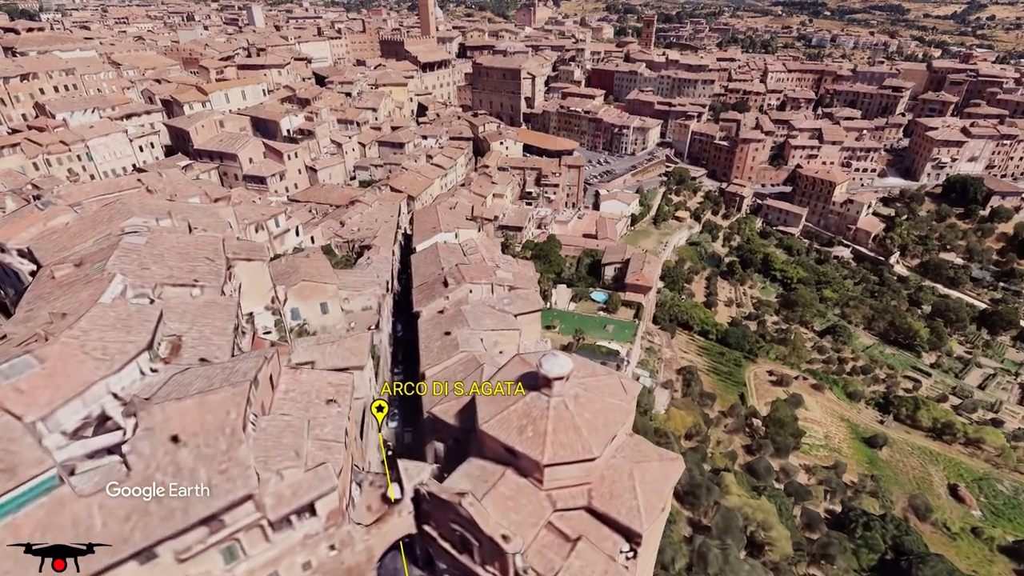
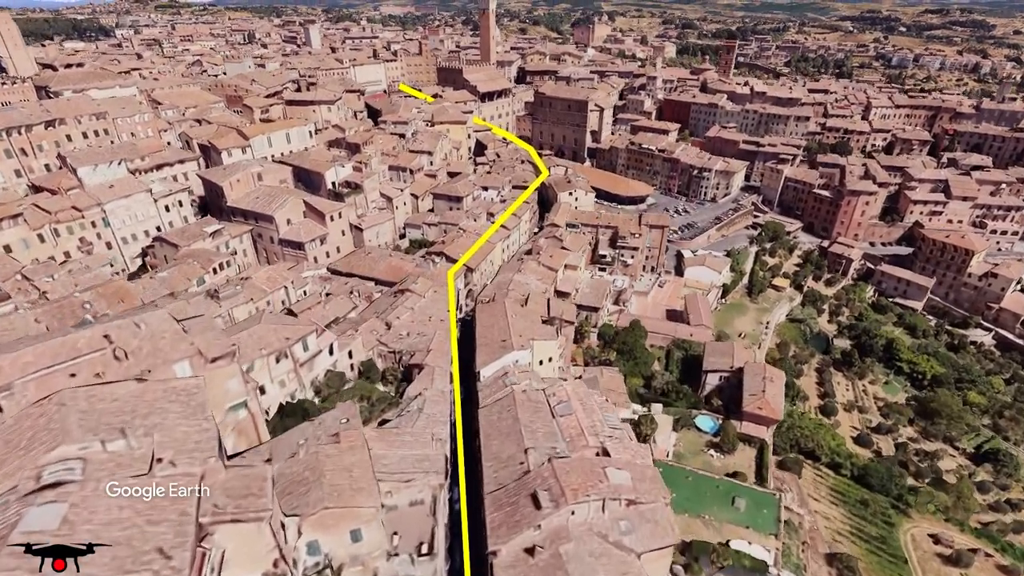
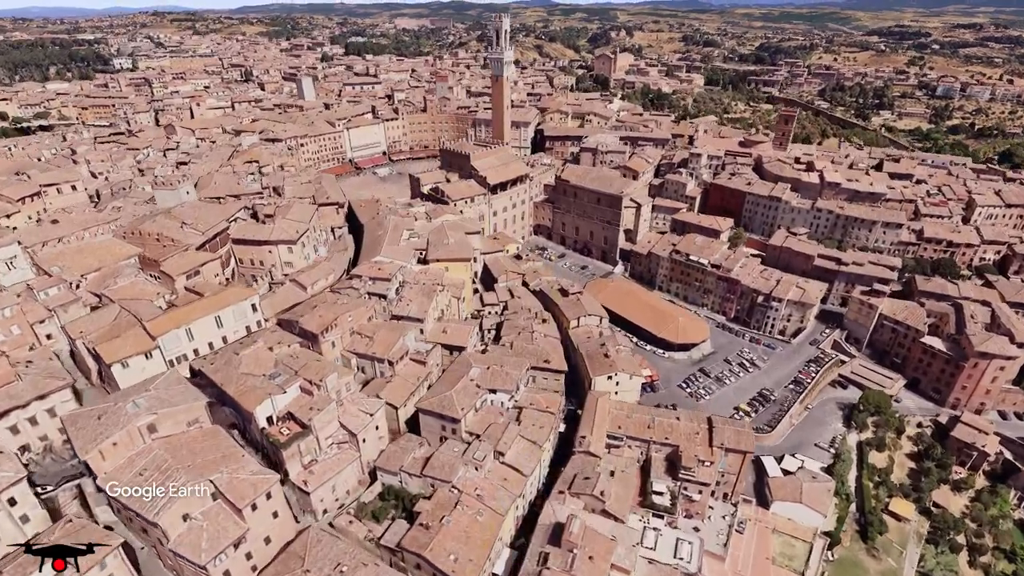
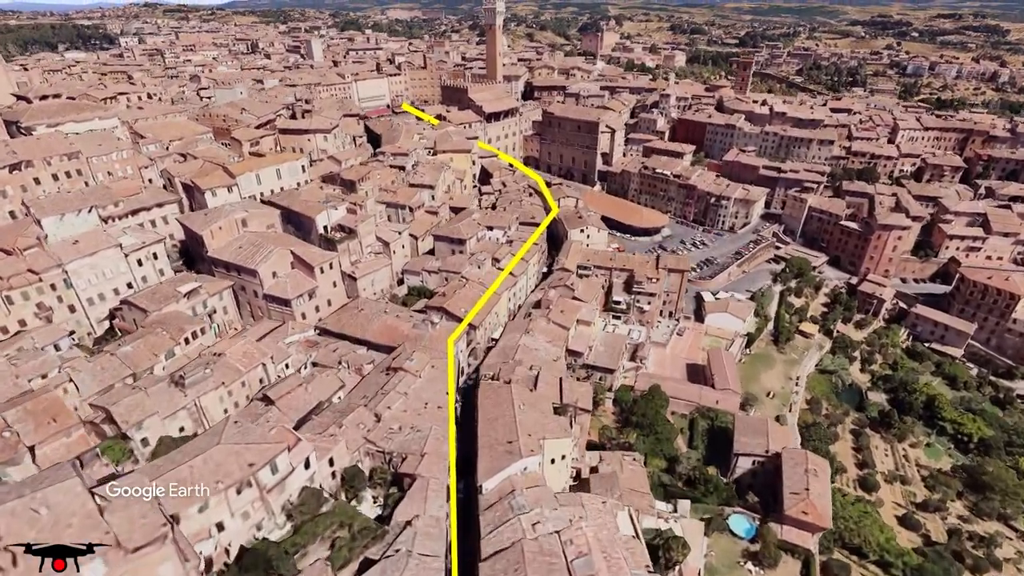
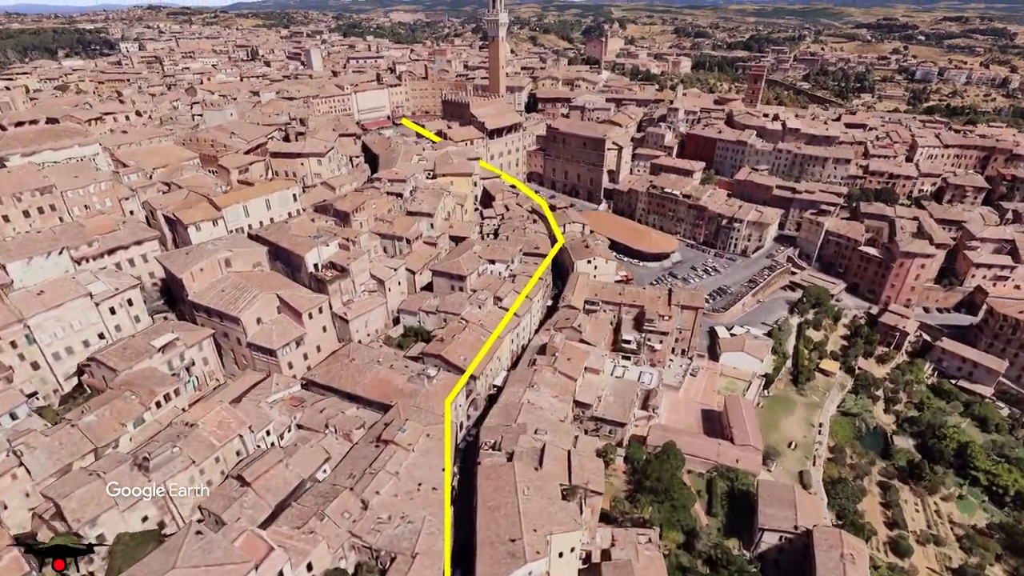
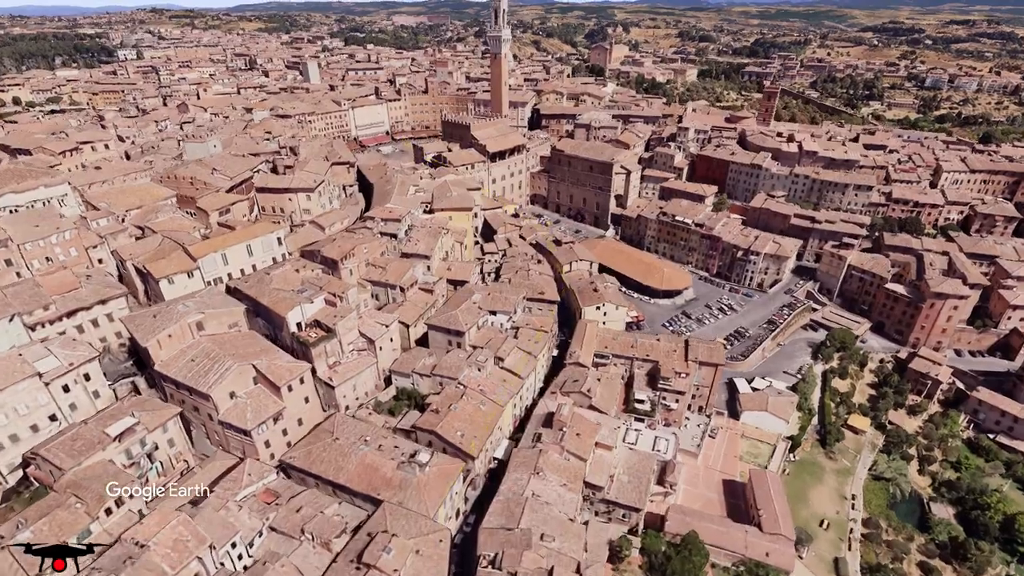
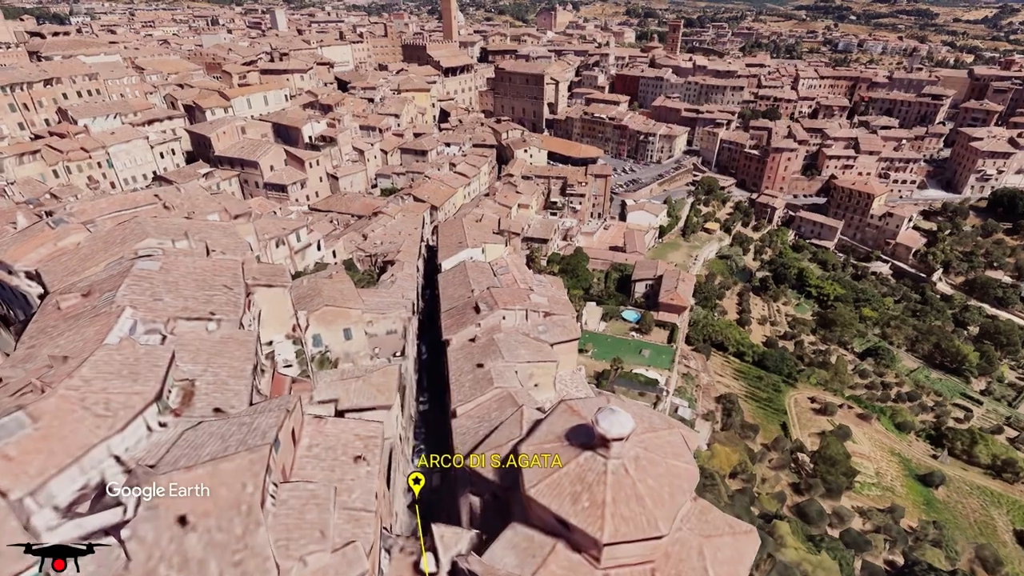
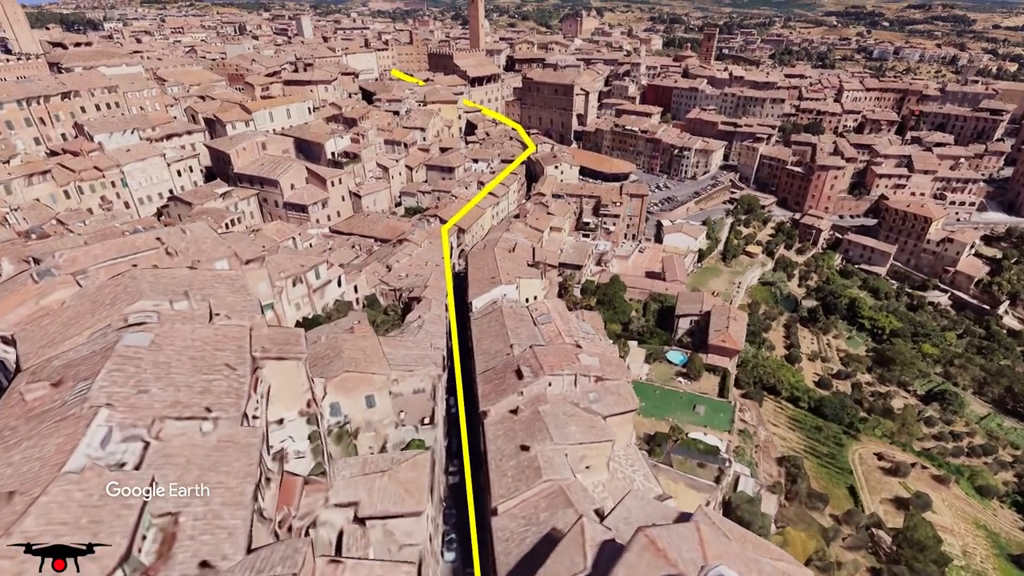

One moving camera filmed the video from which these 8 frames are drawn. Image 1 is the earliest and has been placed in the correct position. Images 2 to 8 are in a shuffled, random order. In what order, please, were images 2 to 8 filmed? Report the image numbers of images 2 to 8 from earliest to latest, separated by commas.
7, 8, 2, 4, 5, 6, 3
